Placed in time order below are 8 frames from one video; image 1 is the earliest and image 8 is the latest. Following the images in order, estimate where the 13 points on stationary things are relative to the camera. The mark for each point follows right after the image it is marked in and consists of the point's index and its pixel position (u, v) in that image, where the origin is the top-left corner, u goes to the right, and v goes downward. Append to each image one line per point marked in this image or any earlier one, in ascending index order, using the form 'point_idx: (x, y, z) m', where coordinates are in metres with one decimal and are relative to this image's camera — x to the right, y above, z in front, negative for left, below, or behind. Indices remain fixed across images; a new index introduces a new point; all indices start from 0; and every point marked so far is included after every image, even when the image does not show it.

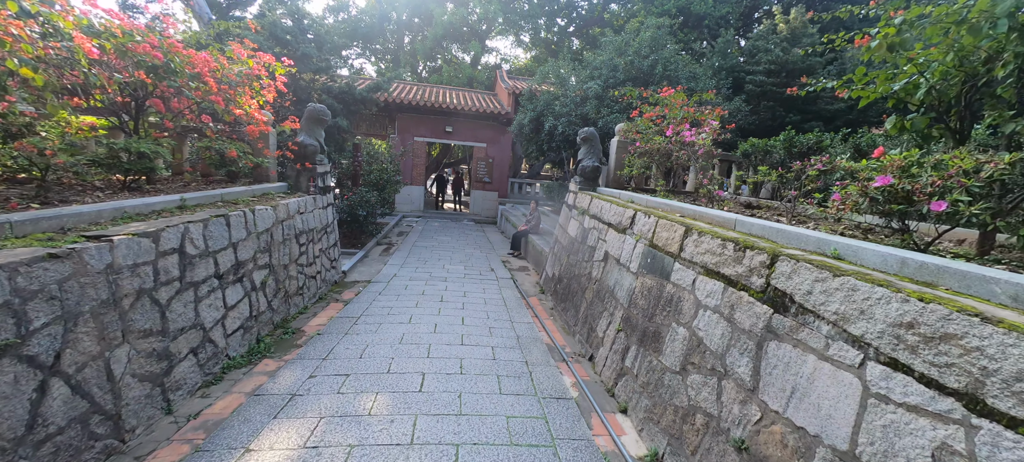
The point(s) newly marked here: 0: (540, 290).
0: (+0.4, -0.9, +6.4) m
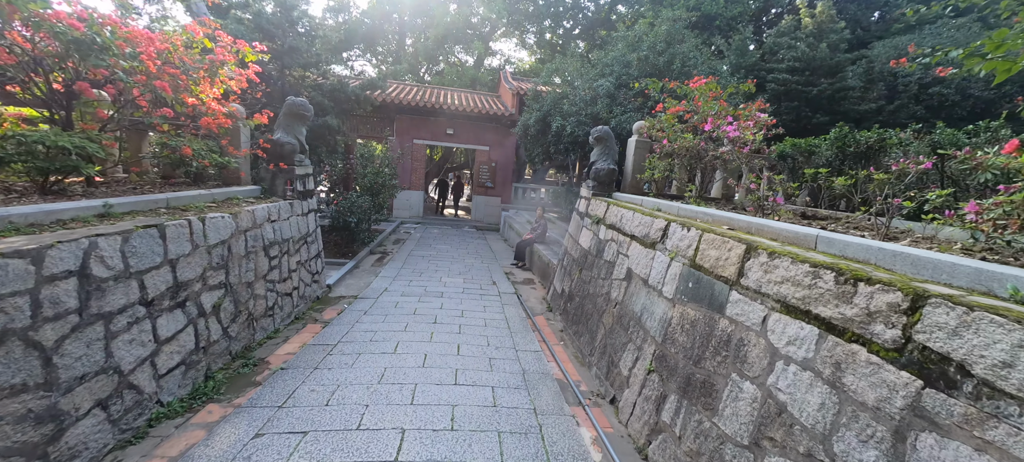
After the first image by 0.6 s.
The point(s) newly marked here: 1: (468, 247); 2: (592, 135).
0: (+0.5, -1.0, +5.7) m
1: (-1.0, -0.3, +9.7) m
2: (+1.0, +1.2, +5.6) m
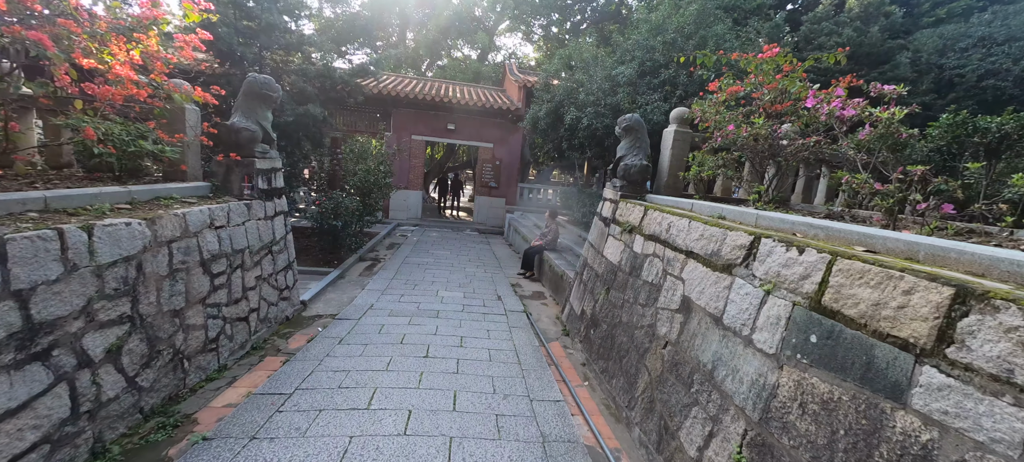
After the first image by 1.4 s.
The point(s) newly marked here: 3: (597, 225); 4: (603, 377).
0: (+0.6, -1.1, +4.8) m
1: (-0.8, -0.4, +8.8) m
2: (+1.1, +1.1, +4.6) m
3: (+0.9, +0.1, +4.8) m
4: (+0.7, -1.1, +3.5) m
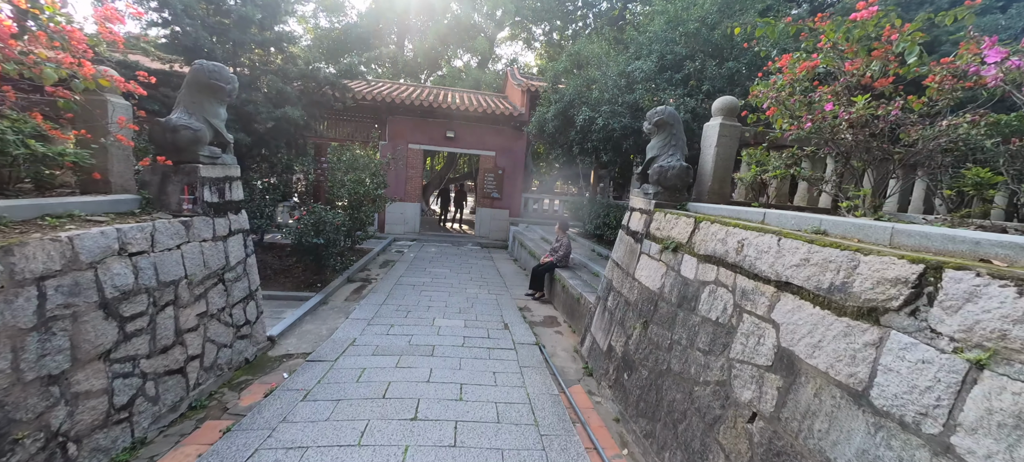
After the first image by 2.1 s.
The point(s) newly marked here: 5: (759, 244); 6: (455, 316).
0: (+0.7, -1.2, +3.9) m
1: (-0.7, -0.7, +8.0) m
2: (+1.2, +1.0, +3.8) m
3: (+1.0, -0.1, +4.0) m
4: (+0.8, -1.3, +2.6) m
5: (+1.2, -0.1, +2.1) m
6: (-0.7, -1.0, +5.1) m
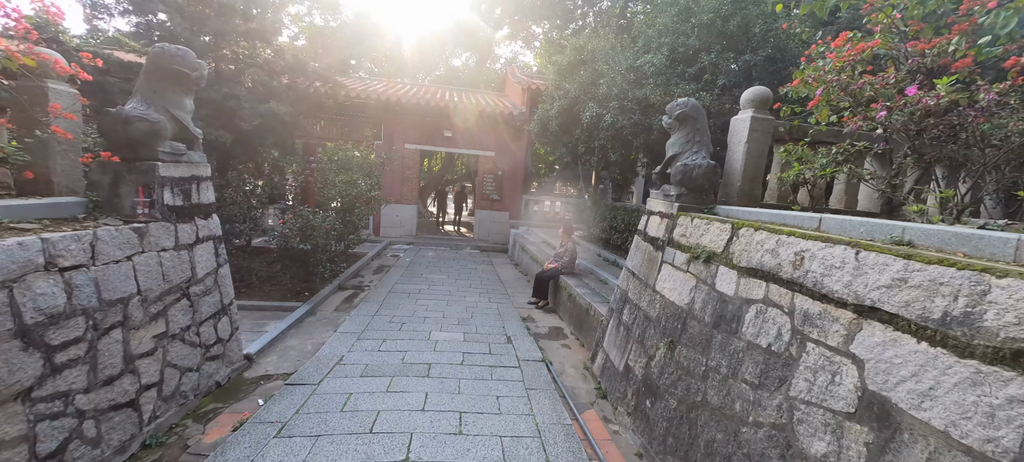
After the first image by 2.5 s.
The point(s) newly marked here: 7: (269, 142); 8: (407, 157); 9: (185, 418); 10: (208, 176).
0: (+0.7, -1.3, +3.5) m
1: (-0.7, -0.8, +7.6) m
2: (+1.2, +0.9, +3.5) m
3: (+1.0, -0.1, +3.6) m
4: (+0.9, -1.3, +2.2) m
5: (+1.2, -0.1, +1.7) m
6: (-0.6, -1.0, +4.7) m
7: (-3.2, +1.2, +5.8) m
8: (-2.5, +1.8, +10.5) m
9: (-2.0, -1.2, +2.8) m
10: (-2.2, +0.4, +3.2) m
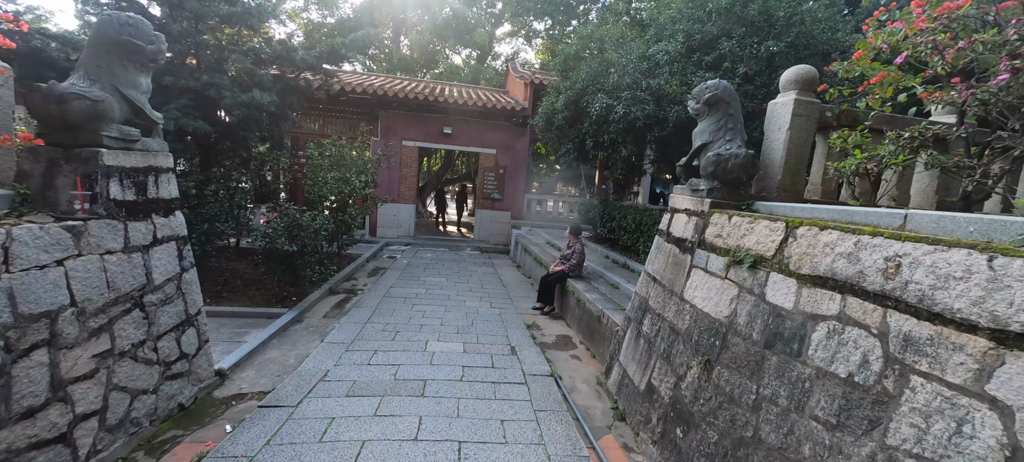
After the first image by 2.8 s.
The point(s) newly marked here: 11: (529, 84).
0: (+0.7, -1.3, +3.1) m
1: (-0.7, -0.8, +7.2) m
2: (+1.3, +0.9, +3.0) m
3: (+1.1, -0.1, +3.2) m
4: (+0.9, -1.3, +1.8) m
5: (+1.3, -0.1, +1.3) m
6: (-0.6, -1.0, +4.3) m
7: (-3.2, +1.2, +5.4) m
8: (-2.5, +1.8, +10.1) m
9: (-2.0, -1.2, +2.4) m
10: (-2.2, +0.4, +2.8) m
11: (+0.4, +3.3, +10.0) m
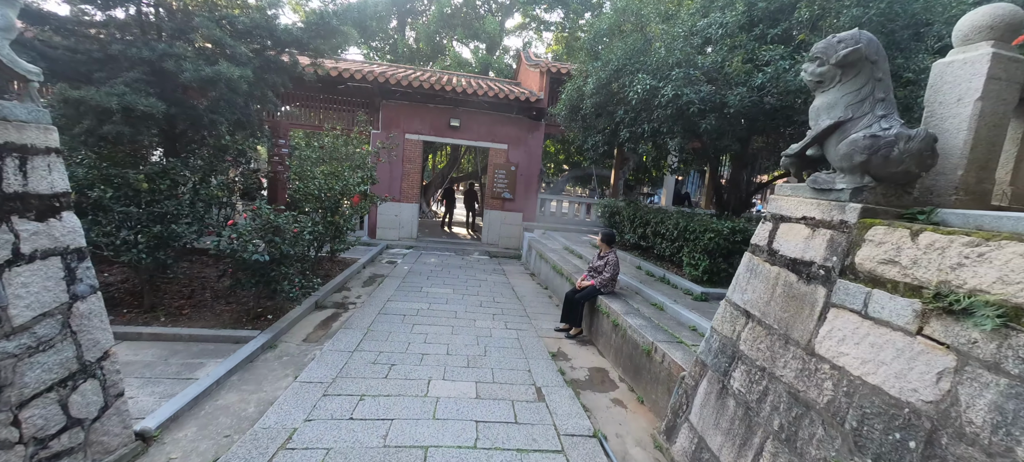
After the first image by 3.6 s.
0: (+0.9, -1.4, +2.2) m
1: (-0.5, -0.8, +6.3) m
2: (+1.5, +0.9, +2.1) m
3: (+1.3, -0.2, +2.3) m
4: (+1.1, -1.4, +0.9) m
5: (+1.5, -0.2, +0.4) m
6: (-0.4, -1.1, +3.4) m
7: (-2.9, +1.1, +4.6) m
8: (-2.2, +1.7, +9.2) m
9: (-1.8, -1.2, +1.5) m
10: (-2.0, +0.4, +1.9) m
11: (+0.7, +3.3, +9.1) m
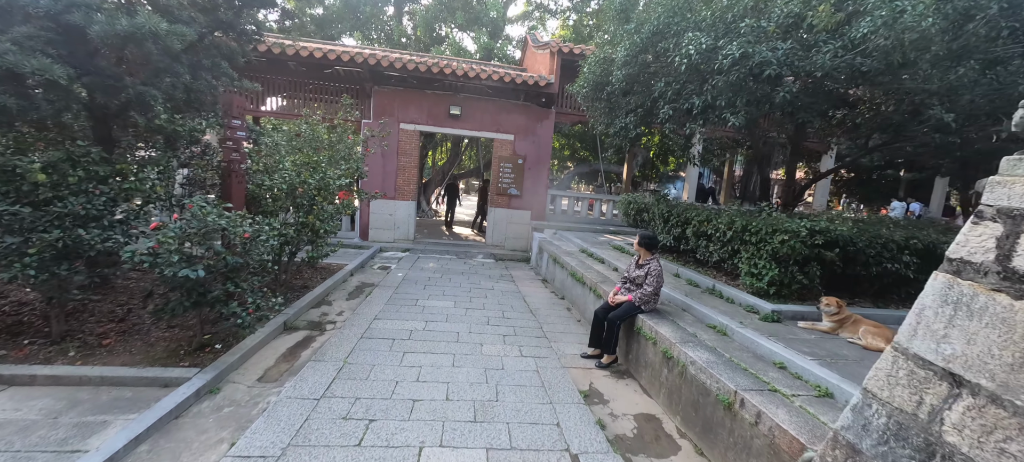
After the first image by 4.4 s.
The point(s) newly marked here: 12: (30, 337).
0: (+1.1, -1.4, +1.3) m
1: (-0.3, -0.8, +5.3) m
2: (+1.6, +0.8, +1.2) m
3: (+1.4, -0.2, +1.3) m
4: (+1.2, -1.4, -0.1) m
5: (+1.6, -0.2, -0.5) m
6: (-0.3, -1.1, +2.5) m
7: (-2.8, +1.1, +3.6) m
8: (-2.1, +1.7, +8.3) m
9: (-1.7, -1.3, +0.5) m
10: (-1.8, +0.3, +0.9) m
11: (+0.8, +3.3, +8.1) m
12: (-3.4, -0.7, +3.1) m
